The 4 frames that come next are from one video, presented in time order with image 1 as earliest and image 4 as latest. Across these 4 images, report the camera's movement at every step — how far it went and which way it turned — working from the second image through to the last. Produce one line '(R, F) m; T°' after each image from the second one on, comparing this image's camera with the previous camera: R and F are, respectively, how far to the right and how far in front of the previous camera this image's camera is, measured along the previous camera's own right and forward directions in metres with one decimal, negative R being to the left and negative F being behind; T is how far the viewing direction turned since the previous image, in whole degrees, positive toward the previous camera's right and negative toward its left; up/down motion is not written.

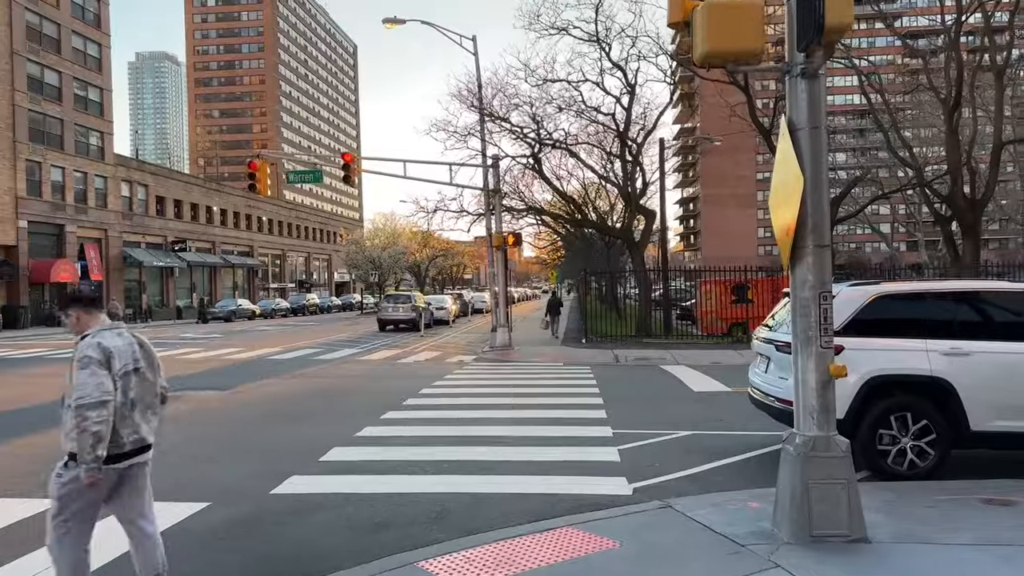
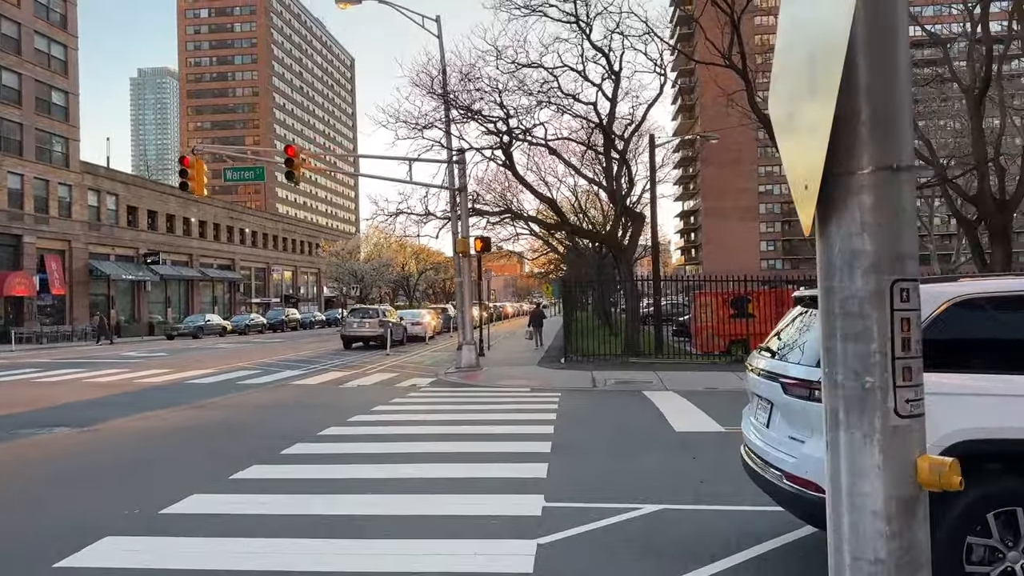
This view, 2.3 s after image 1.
(+0.9, +2.5) m; 0°
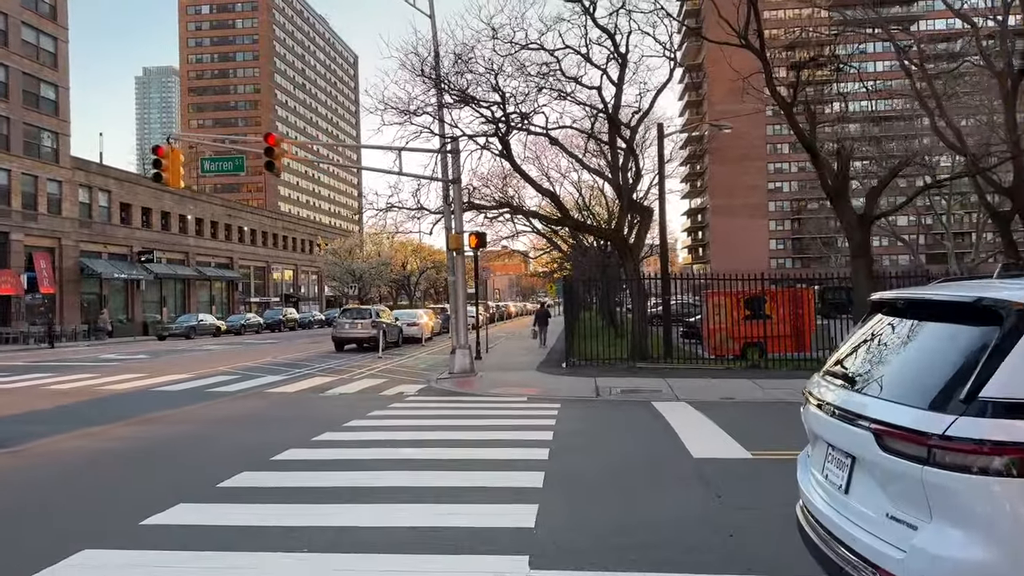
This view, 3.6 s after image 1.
(+0.2, +1.3) m; 0°
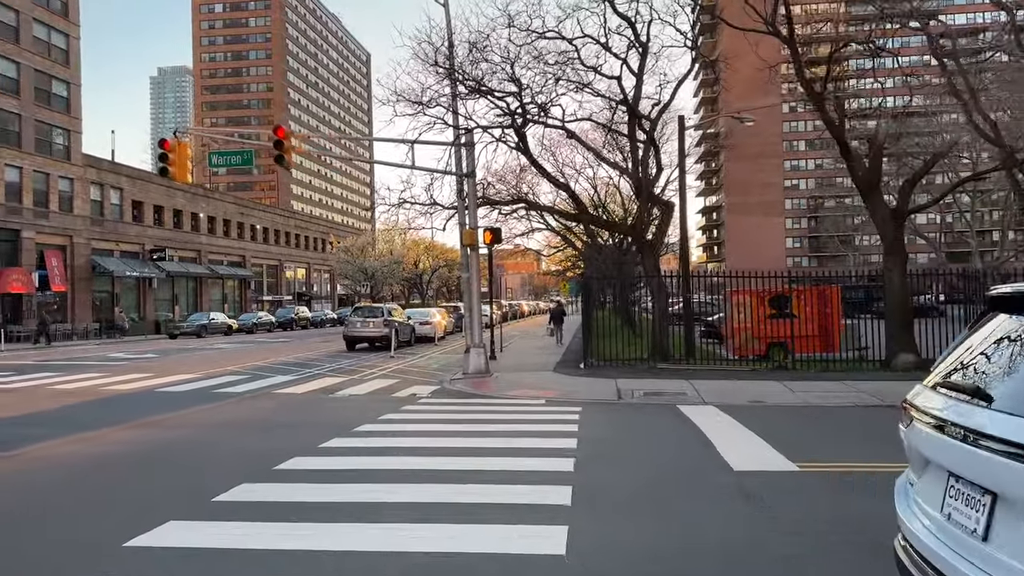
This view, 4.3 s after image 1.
(-0.1, +0.6) m; -1°
